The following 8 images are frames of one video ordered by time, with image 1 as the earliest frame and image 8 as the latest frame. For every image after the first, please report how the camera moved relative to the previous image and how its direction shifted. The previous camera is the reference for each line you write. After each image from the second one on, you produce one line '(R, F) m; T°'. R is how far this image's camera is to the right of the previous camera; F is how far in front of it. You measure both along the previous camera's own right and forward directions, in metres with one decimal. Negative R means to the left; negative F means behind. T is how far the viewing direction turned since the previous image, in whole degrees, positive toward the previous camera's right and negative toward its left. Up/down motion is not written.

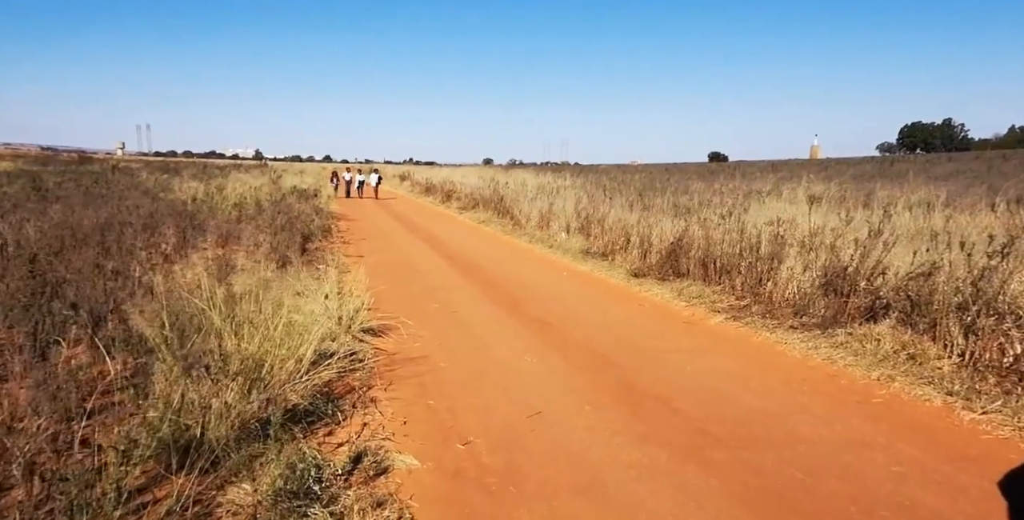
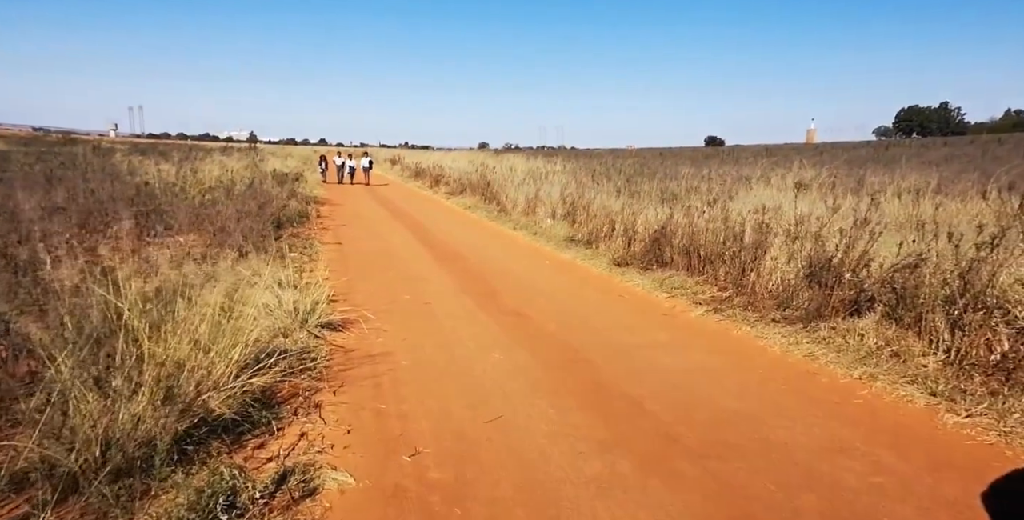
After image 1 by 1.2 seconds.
(+0.3, +0.4) m; 0°
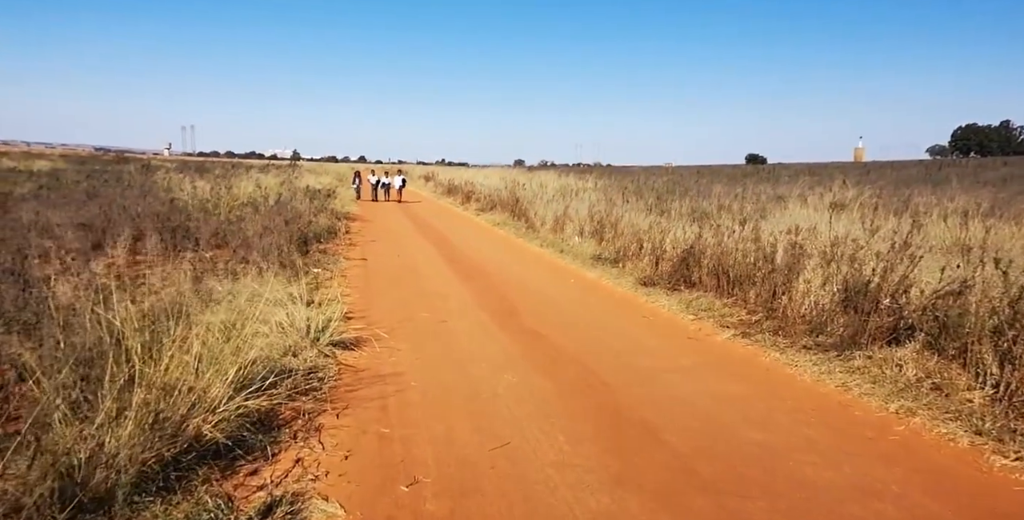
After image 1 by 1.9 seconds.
(+0.2, +0.2) m; -3°
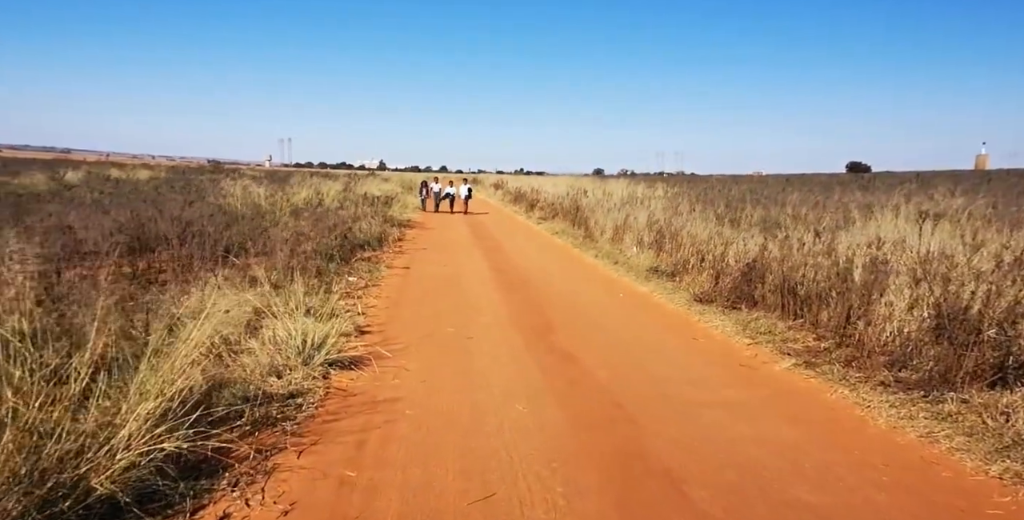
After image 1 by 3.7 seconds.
(+0.5, +1.0) m; -6°
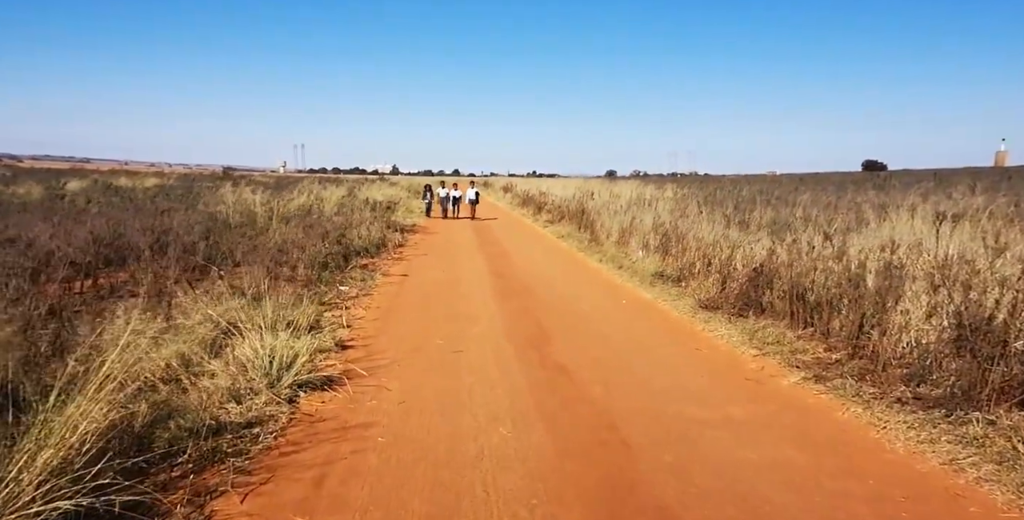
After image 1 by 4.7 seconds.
(+0.2, +0.5) m; -1°
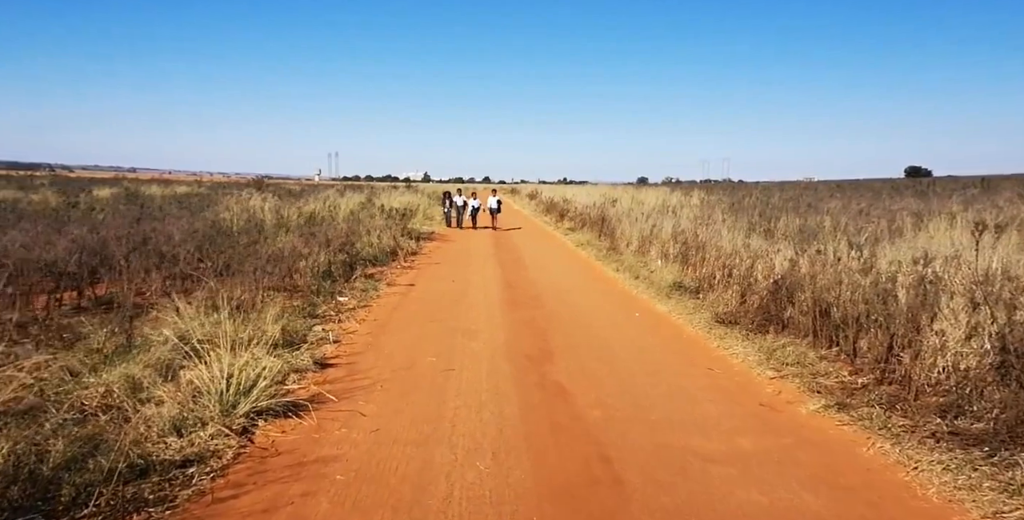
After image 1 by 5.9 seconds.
(+0.3, +0.6) m; -2°
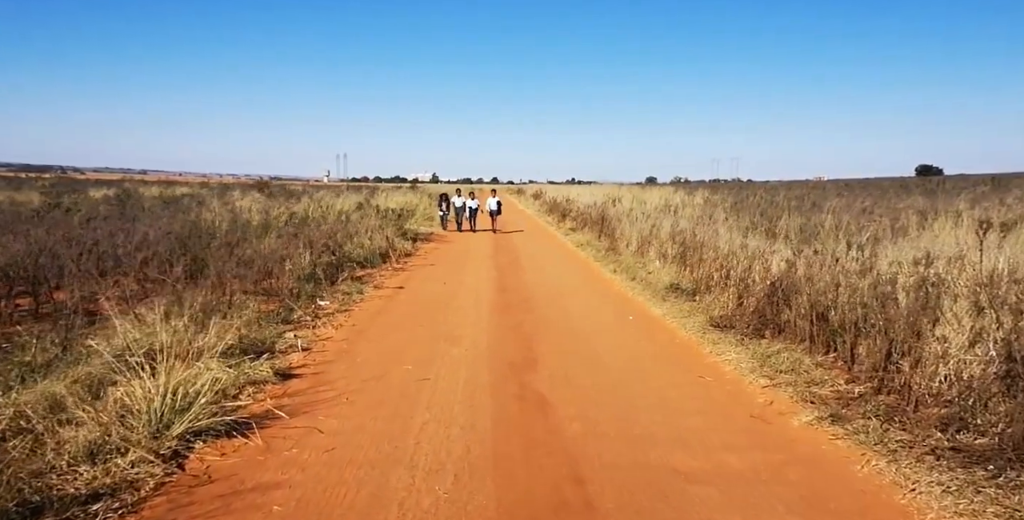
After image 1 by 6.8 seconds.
(+0.3, +0.4) m; -1°
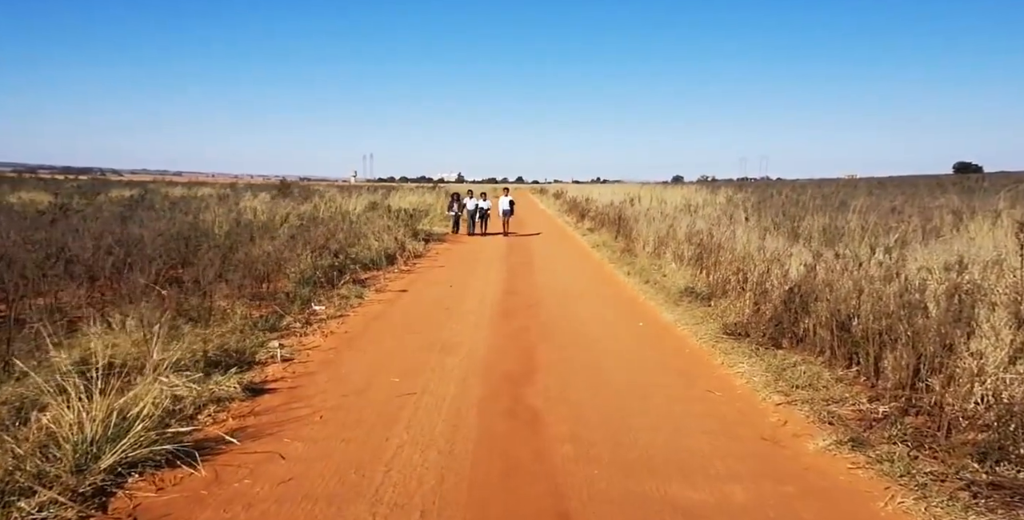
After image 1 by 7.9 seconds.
(+0.3, +0.5) m; -2°
